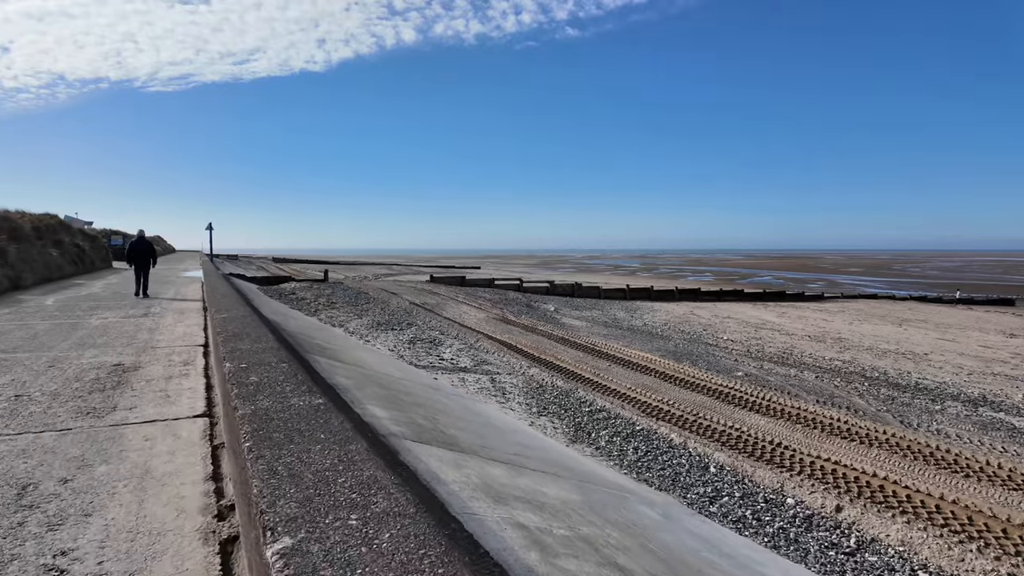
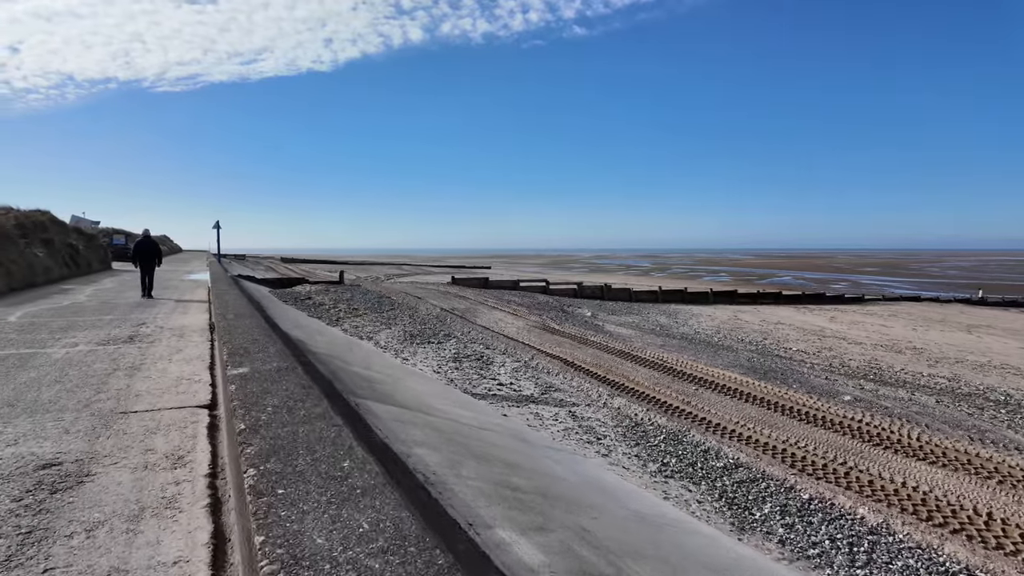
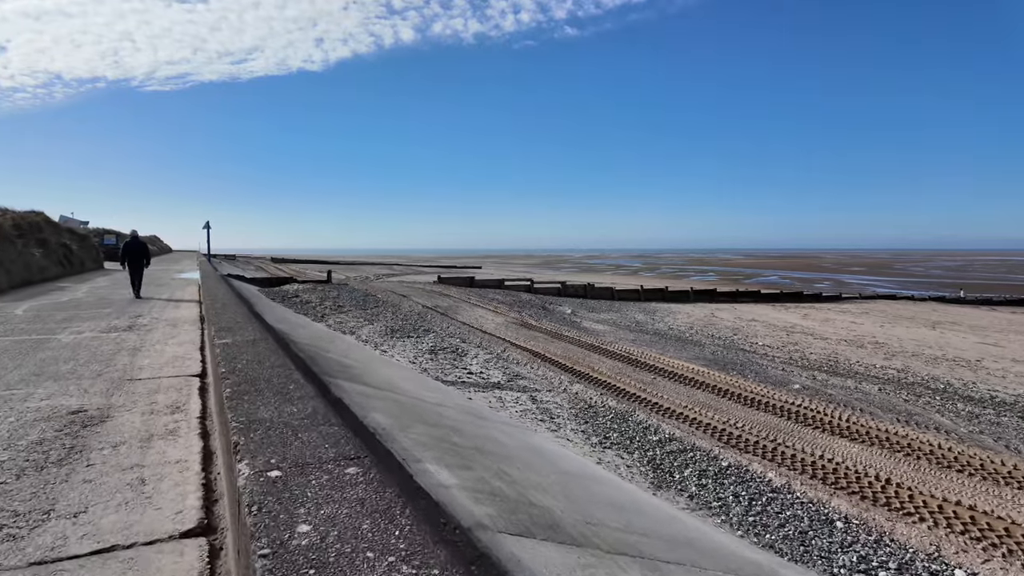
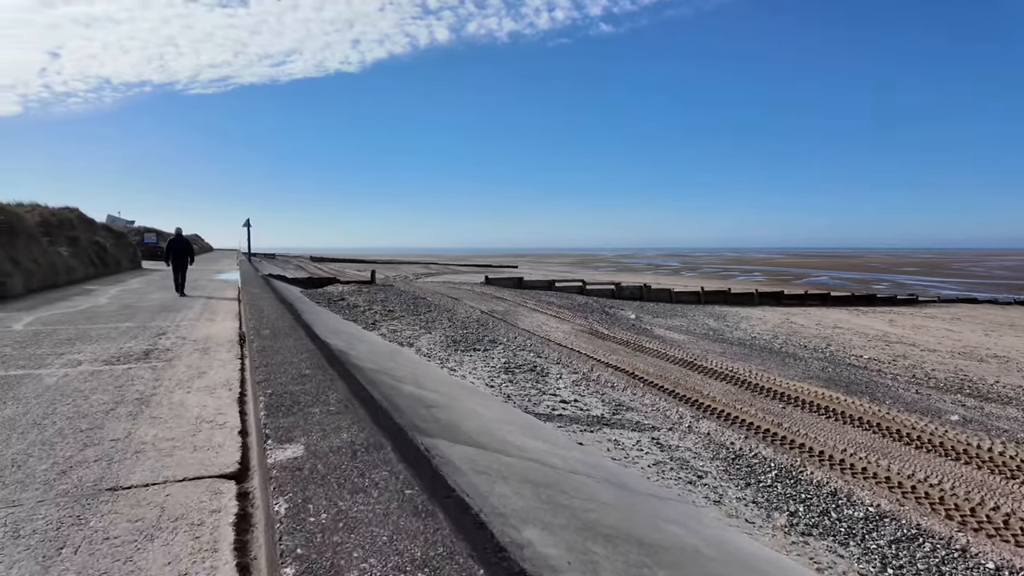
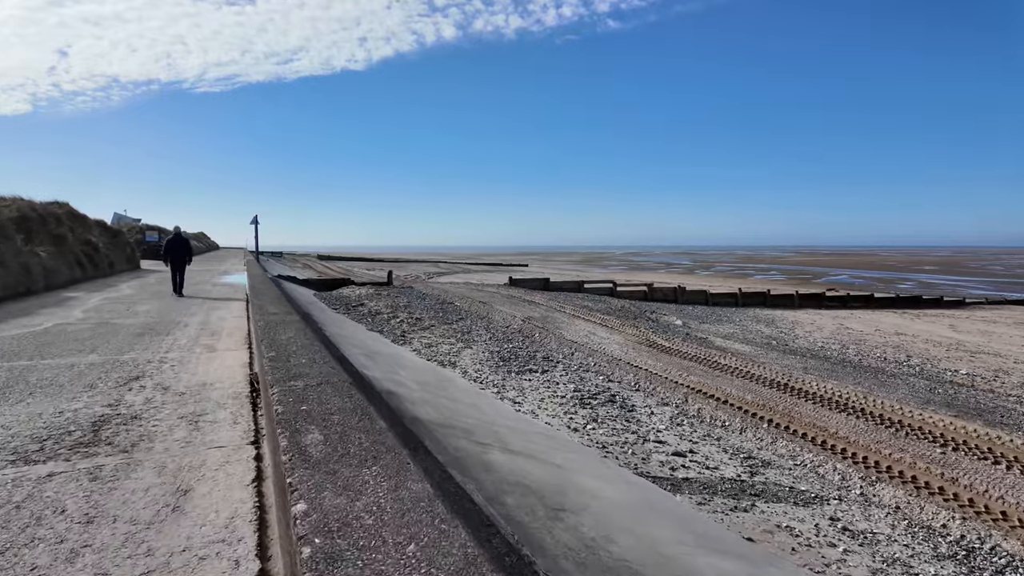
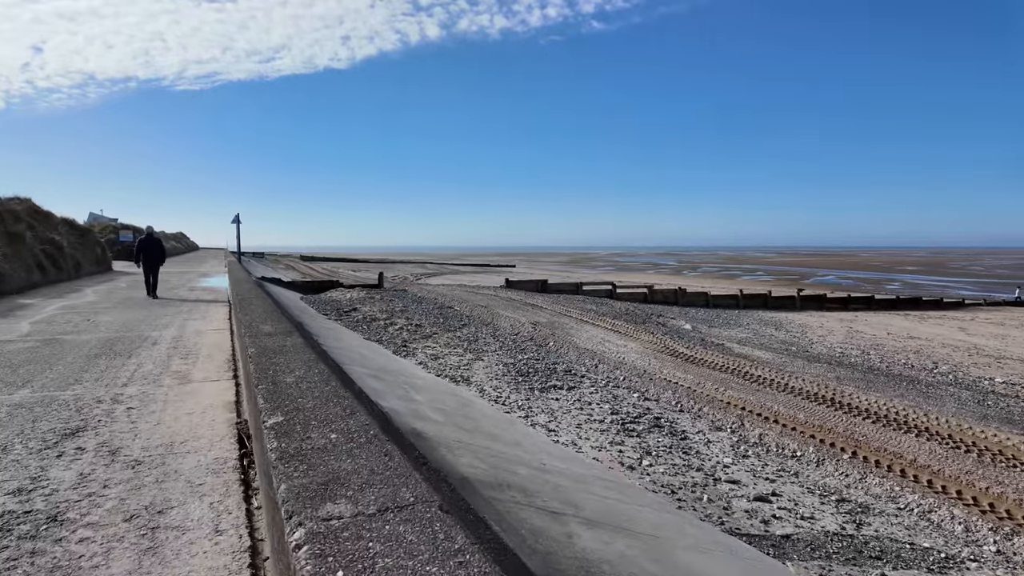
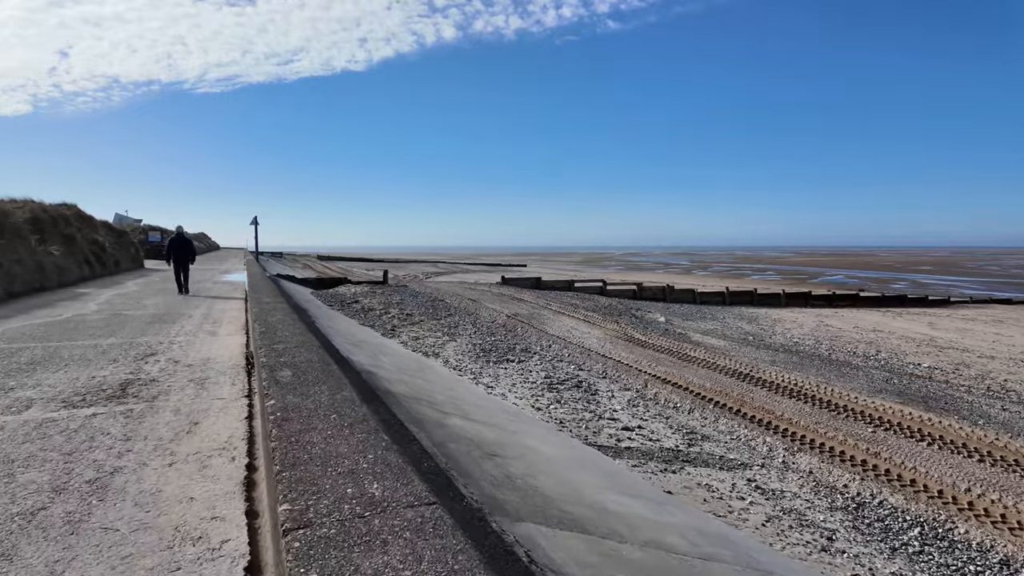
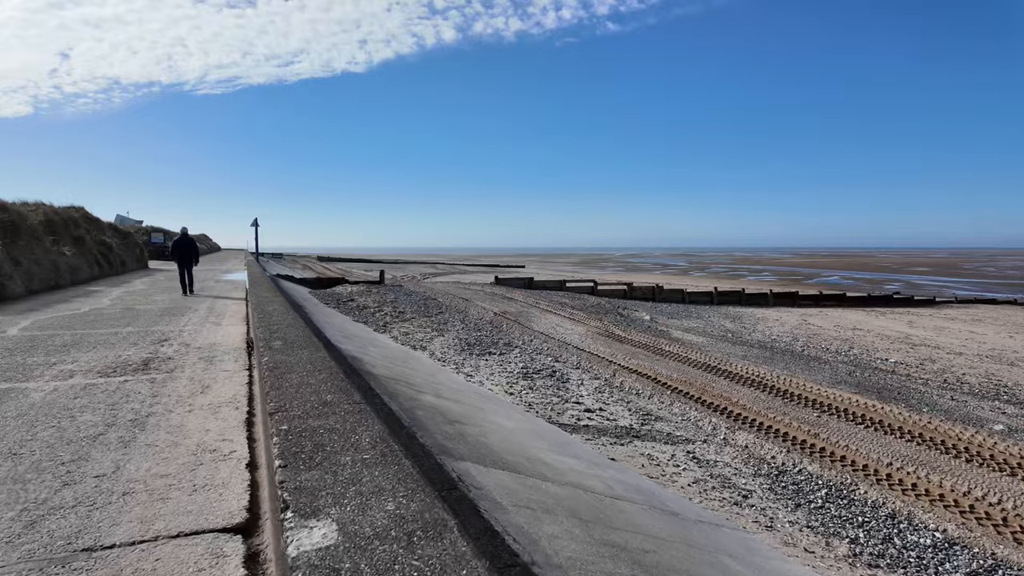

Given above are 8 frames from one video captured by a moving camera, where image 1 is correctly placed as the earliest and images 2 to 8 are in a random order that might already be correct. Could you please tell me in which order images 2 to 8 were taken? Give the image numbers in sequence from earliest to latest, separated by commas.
3, 2, 4, 8, 7, 5, 6
